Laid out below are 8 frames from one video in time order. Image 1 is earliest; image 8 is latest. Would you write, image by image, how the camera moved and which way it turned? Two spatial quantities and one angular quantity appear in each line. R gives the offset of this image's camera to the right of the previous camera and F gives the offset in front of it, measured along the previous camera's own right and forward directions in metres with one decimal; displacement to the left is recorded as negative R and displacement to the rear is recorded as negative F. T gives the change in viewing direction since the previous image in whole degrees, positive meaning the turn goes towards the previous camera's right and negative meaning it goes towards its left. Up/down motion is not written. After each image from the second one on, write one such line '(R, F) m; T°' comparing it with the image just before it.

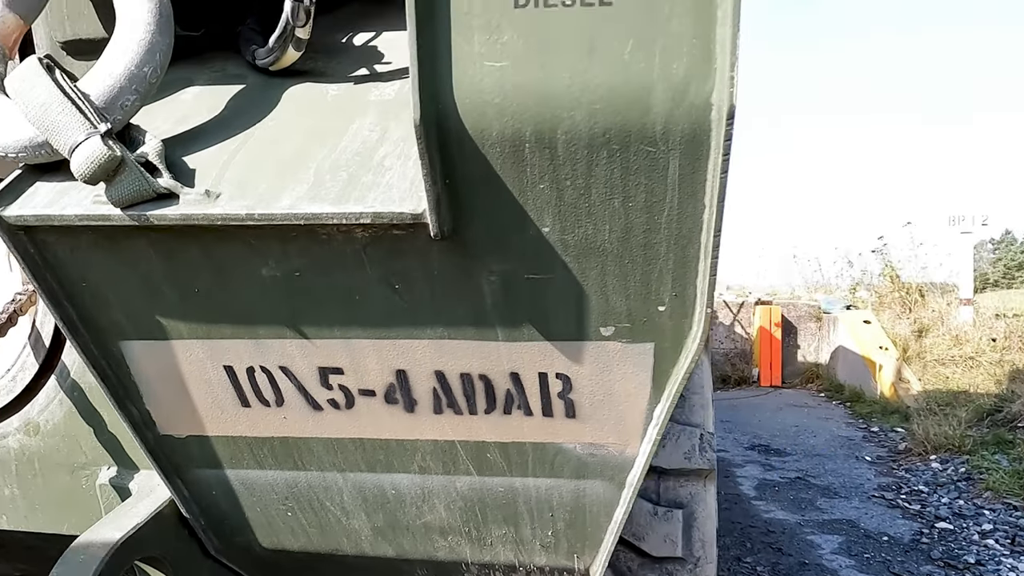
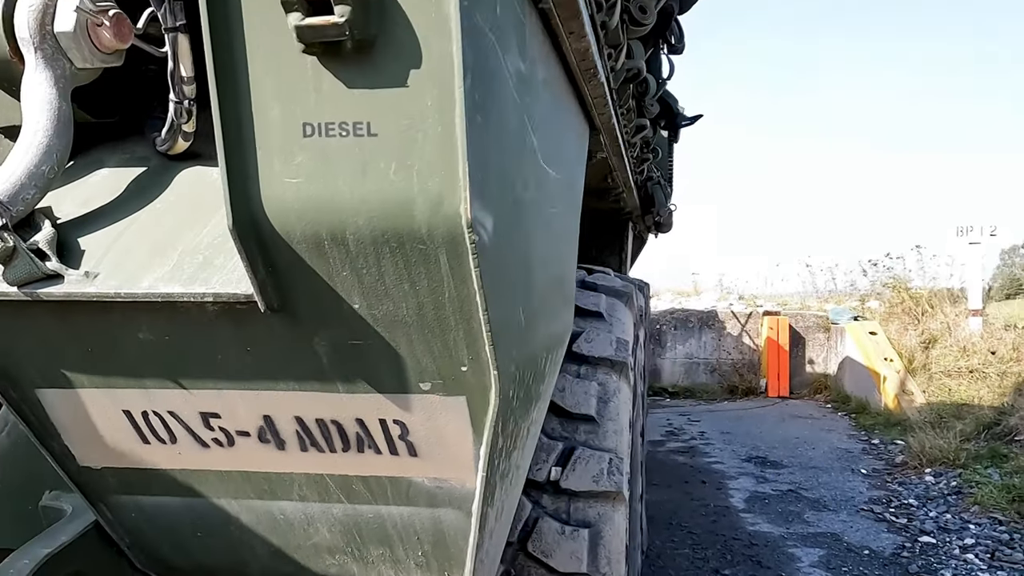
(+0.2, -0.1) m; -2°
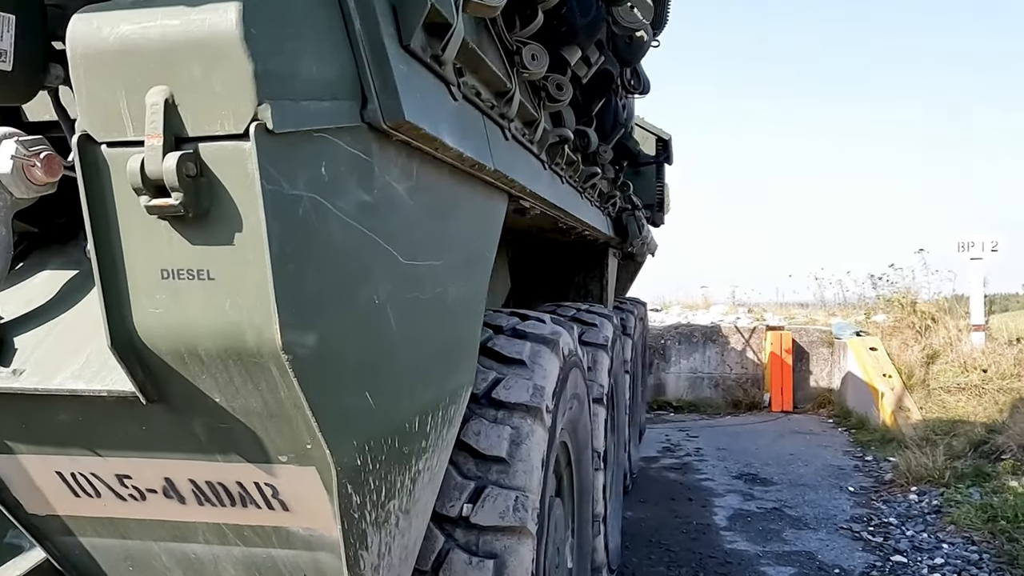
(+0.2, -0.2) m; -2°
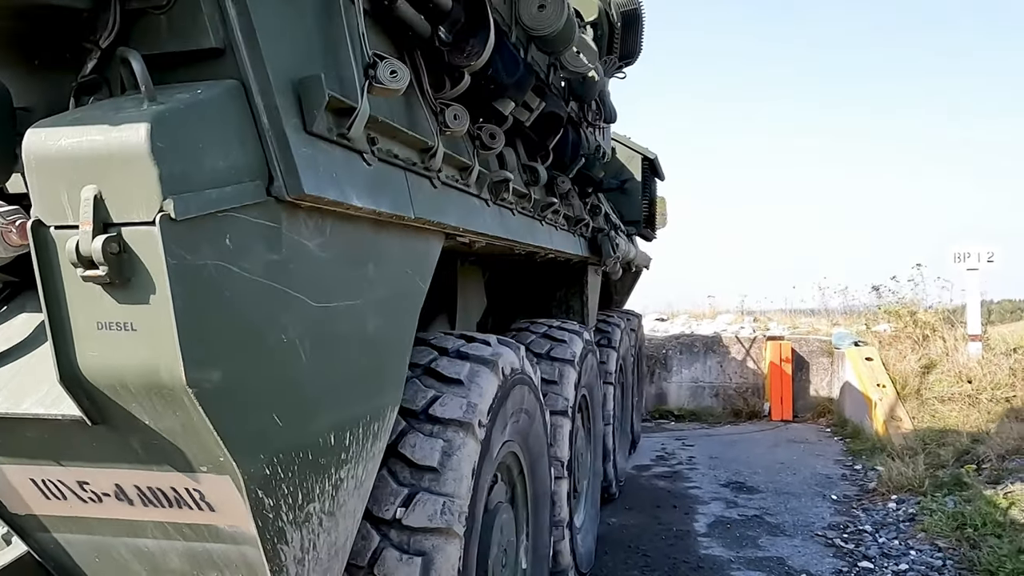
(+0.2, -0.2) m; -2°
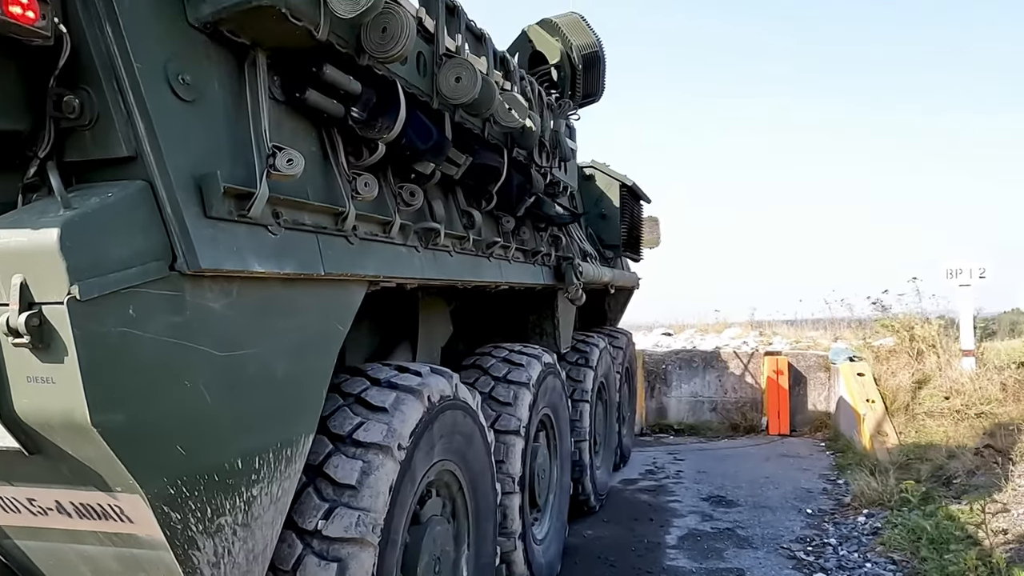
(+0.3, -0.3) m; -2°
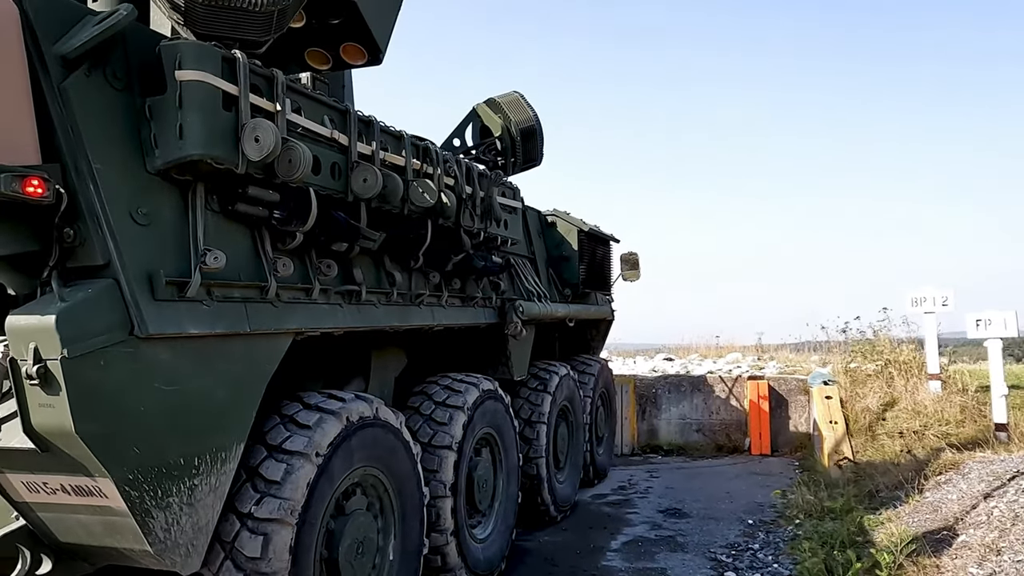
(+0.7, -0.8) m; -3°
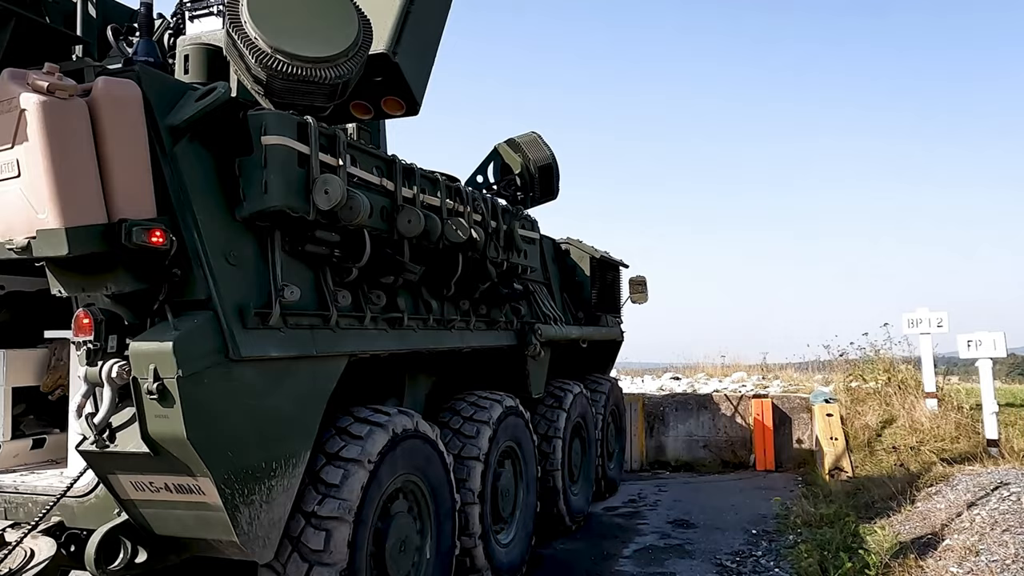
(-0.1, -0.5) m; 0°
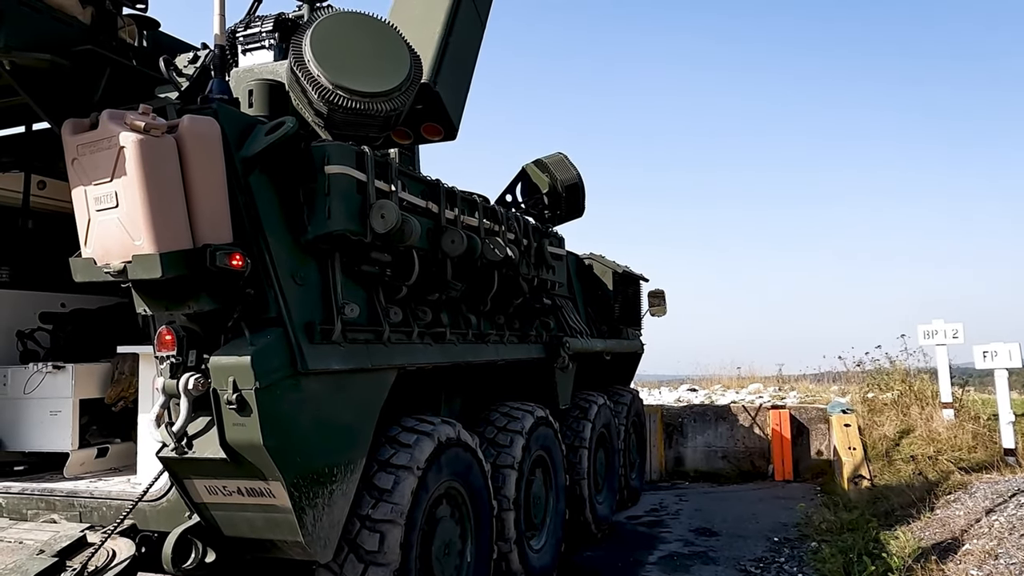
(-0.1, -0.2) m; -1°
